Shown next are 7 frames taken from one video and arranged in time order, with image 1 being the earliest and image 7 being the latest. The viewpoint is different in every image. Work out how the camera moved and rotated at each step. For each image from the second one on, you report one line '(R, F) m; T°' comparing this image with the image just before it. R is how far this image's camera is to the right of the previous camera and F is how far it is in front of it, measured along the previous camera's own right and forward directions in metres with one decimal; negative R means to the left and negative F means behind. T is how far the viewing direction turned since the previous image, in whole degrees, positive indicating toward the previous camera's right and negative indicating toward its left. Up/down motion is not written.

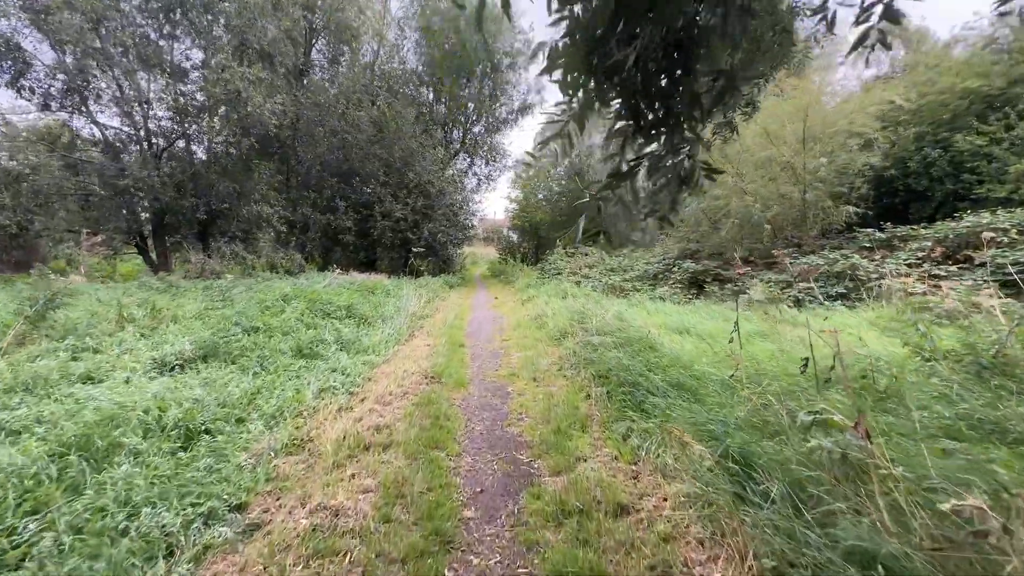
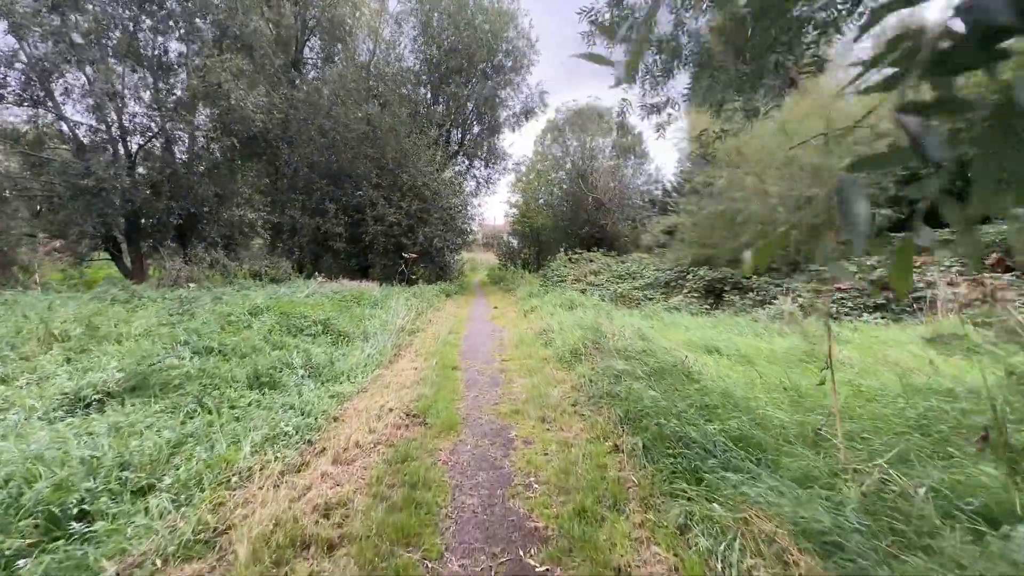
(0.0, +0.9) m; 0°
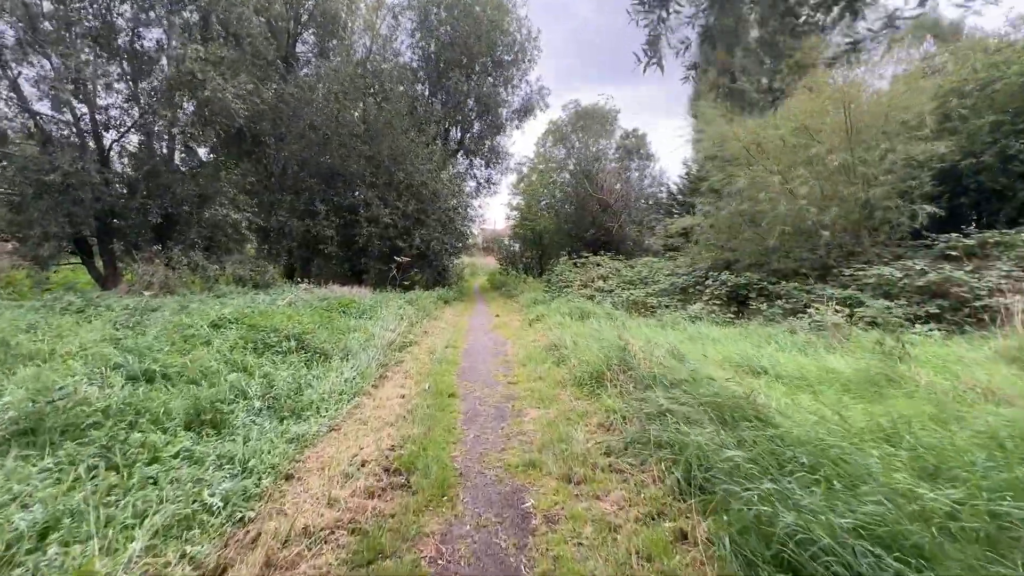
(-0.1, +0.9) m; 0°
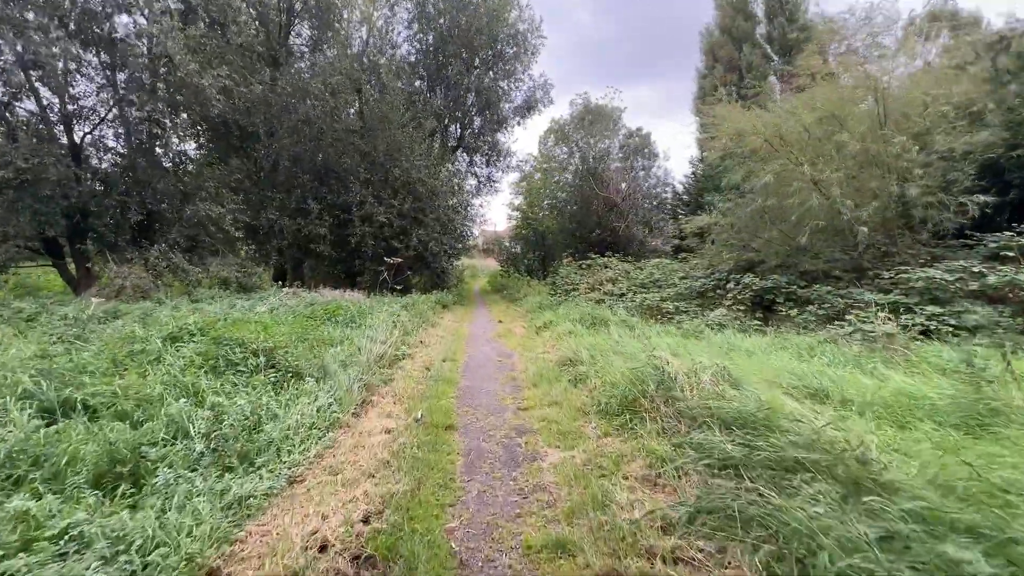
(-0.1, +0.8) m; 0°
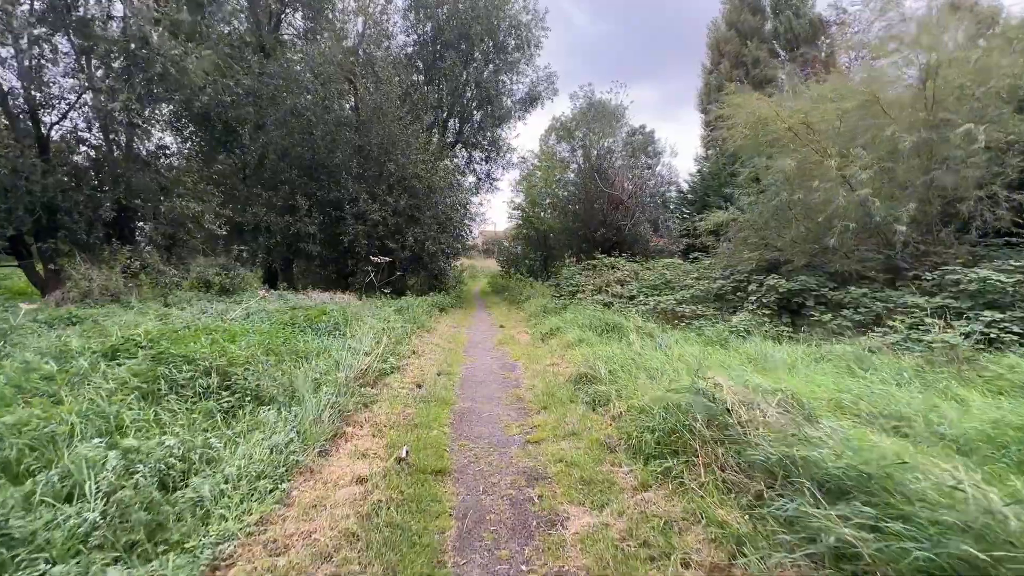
(-0.1, +0.8) m; 0°
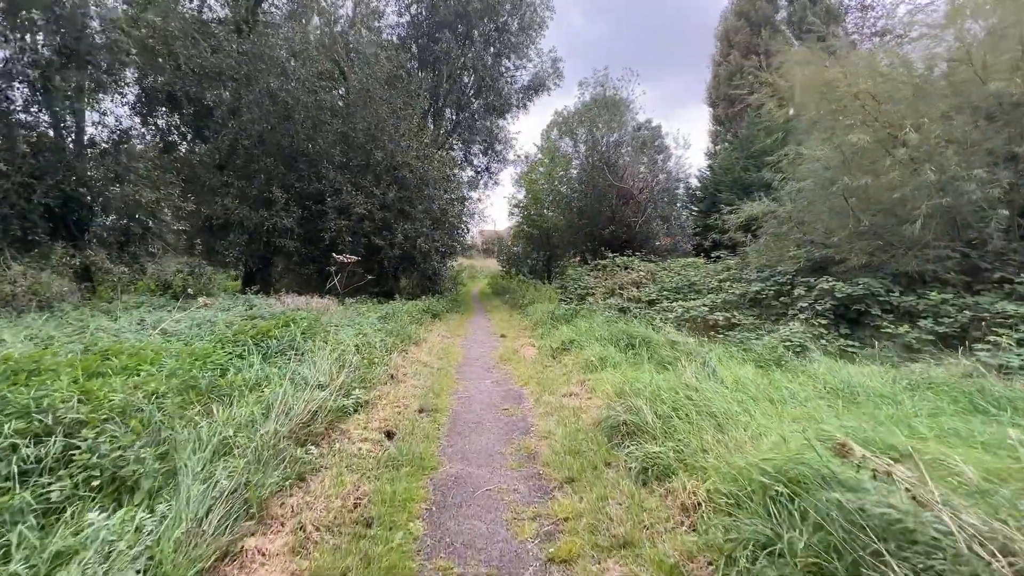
(-0.1, +1.3) m; 0°
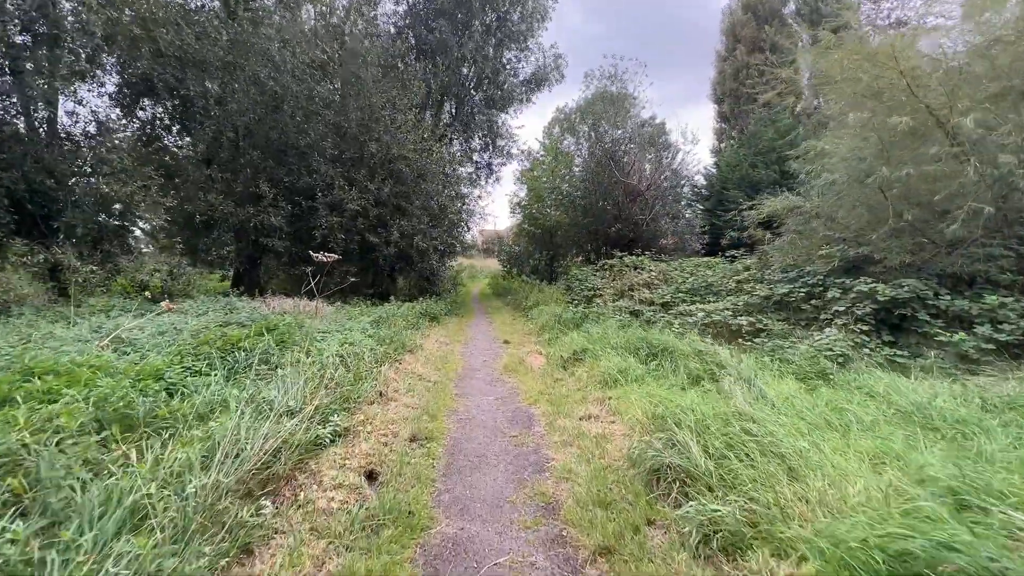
(-0.1, +0.7) m; 0°
